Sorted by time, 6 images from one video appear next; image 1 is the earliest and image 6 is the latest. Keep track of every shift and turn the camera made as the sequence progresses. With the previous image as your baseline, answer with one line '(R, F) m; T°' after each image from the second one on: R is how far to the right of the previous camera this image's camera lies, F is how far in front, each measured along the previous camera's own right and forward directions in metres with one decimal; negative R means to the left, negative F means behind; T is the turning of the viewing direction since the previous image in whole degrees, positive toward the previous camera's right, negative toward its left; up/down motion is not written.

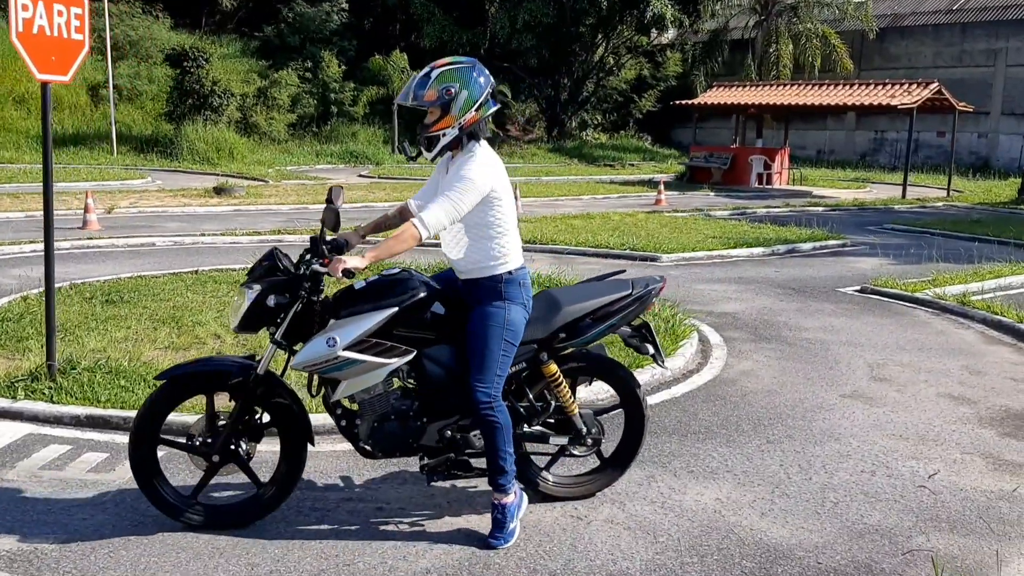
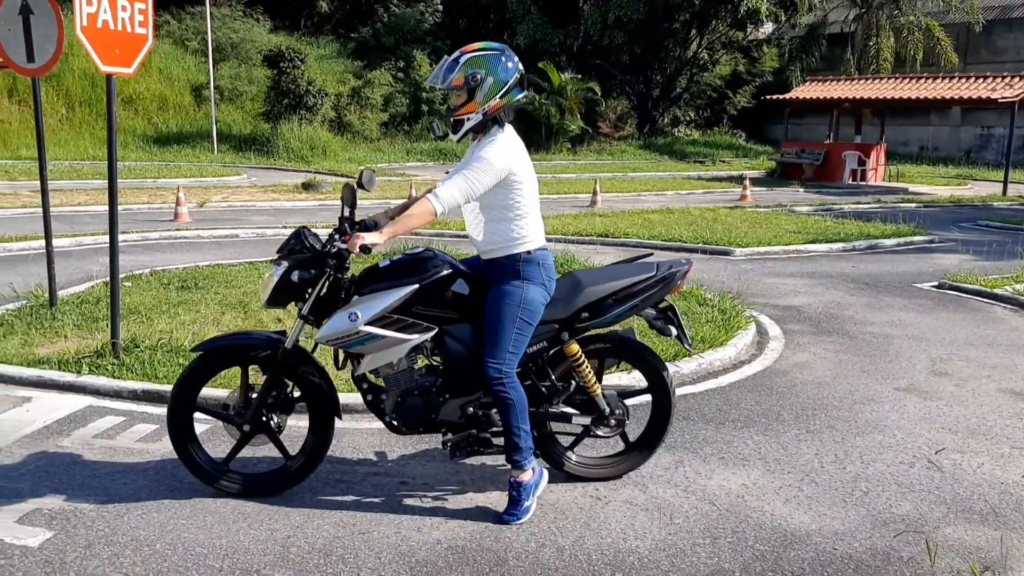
(+0.3, 0.0) m; -6°
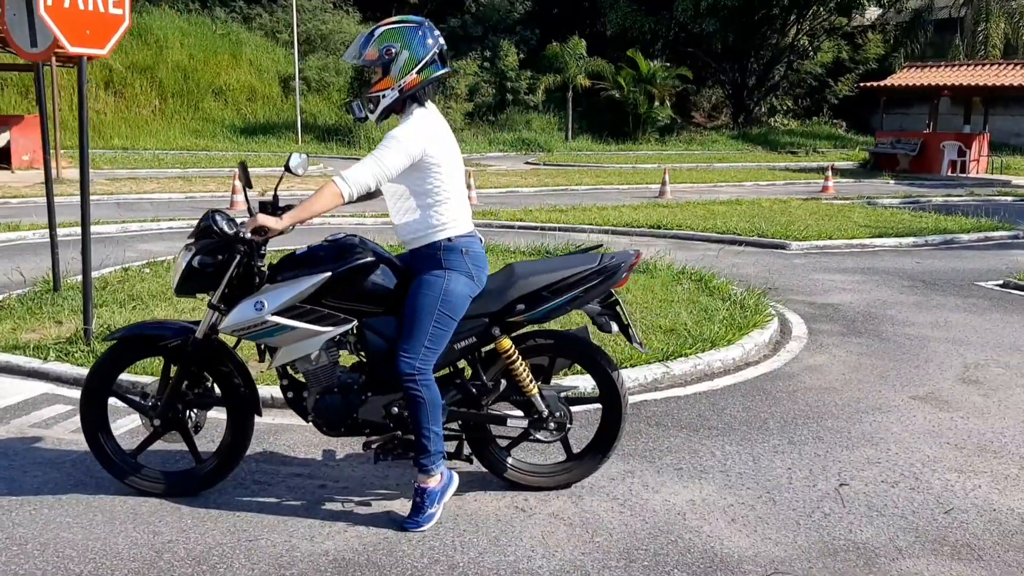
(+0.8, +0.4) m; -6°
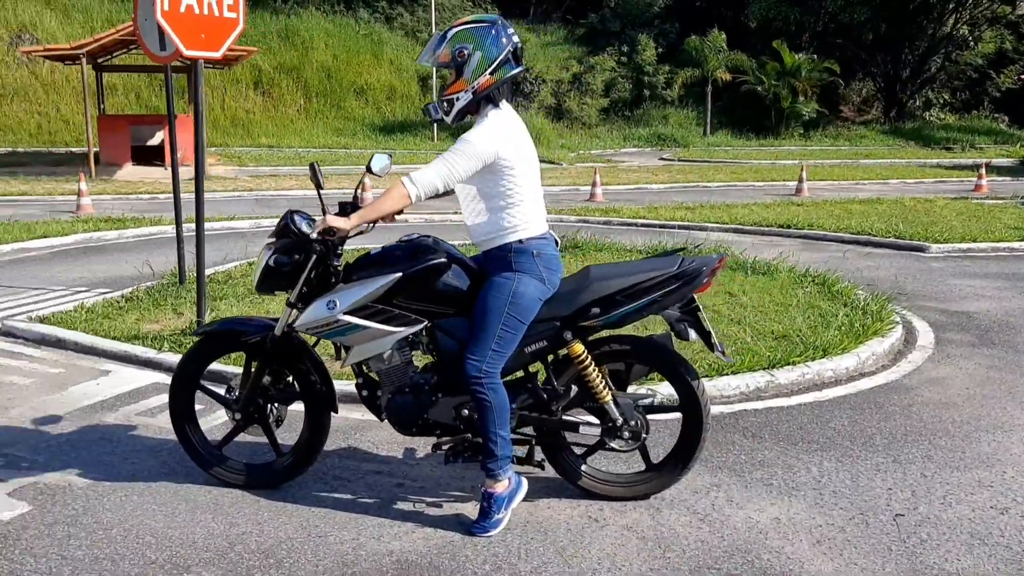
(+0.3, +0.1) m; -8°
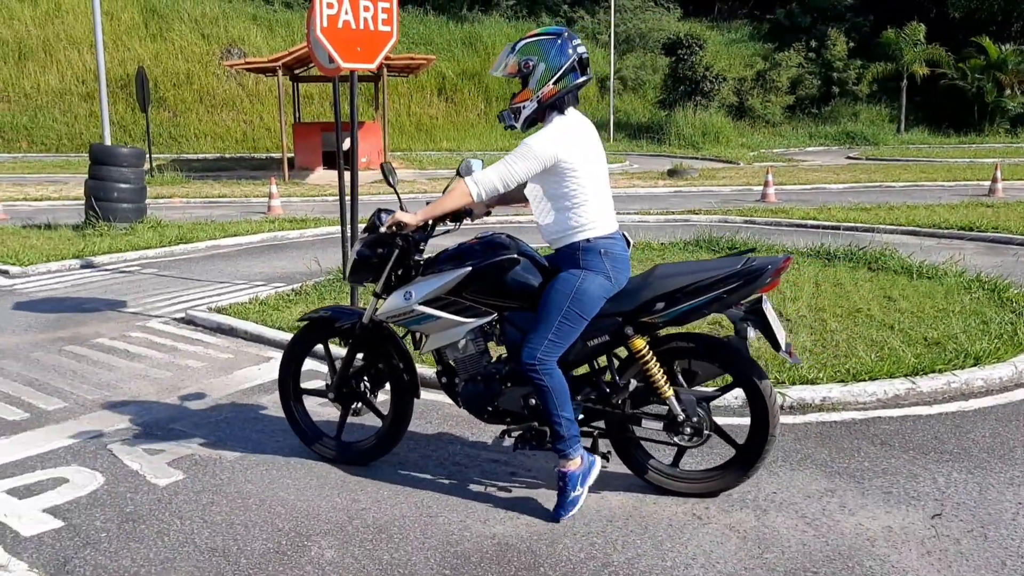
(+0.3, -0.1) m; -11°
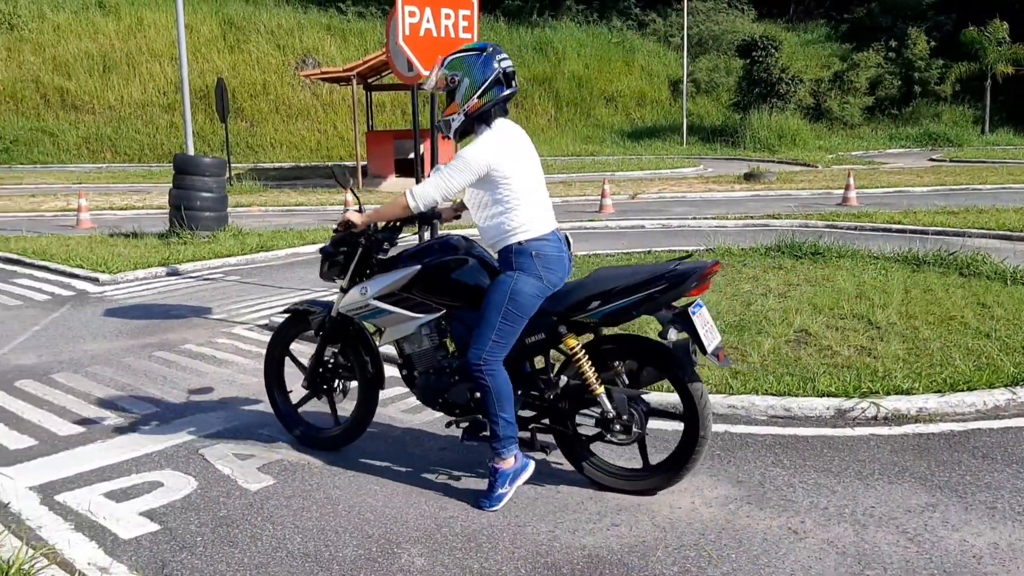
(-0.1, 0.0) m; -4°
